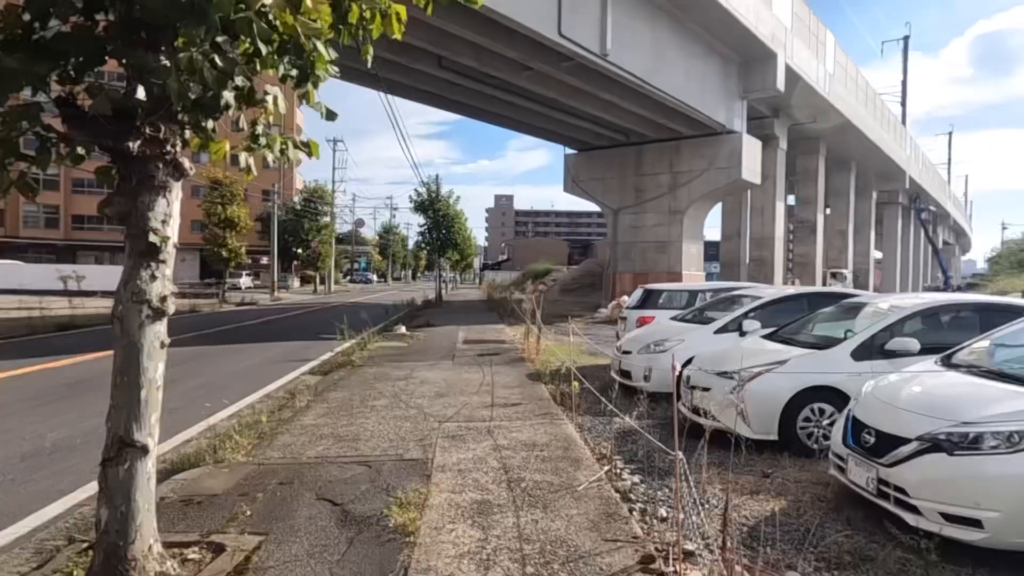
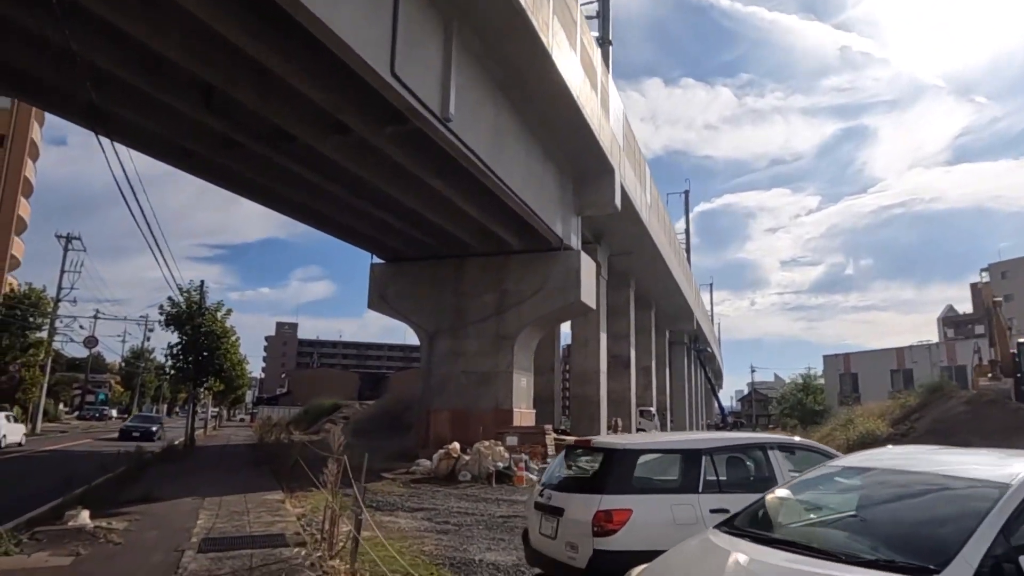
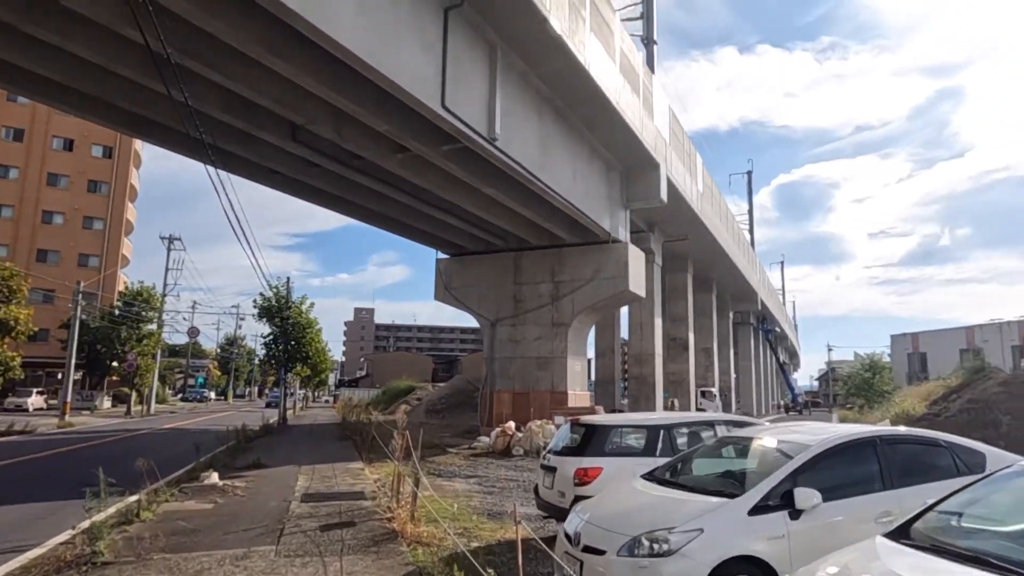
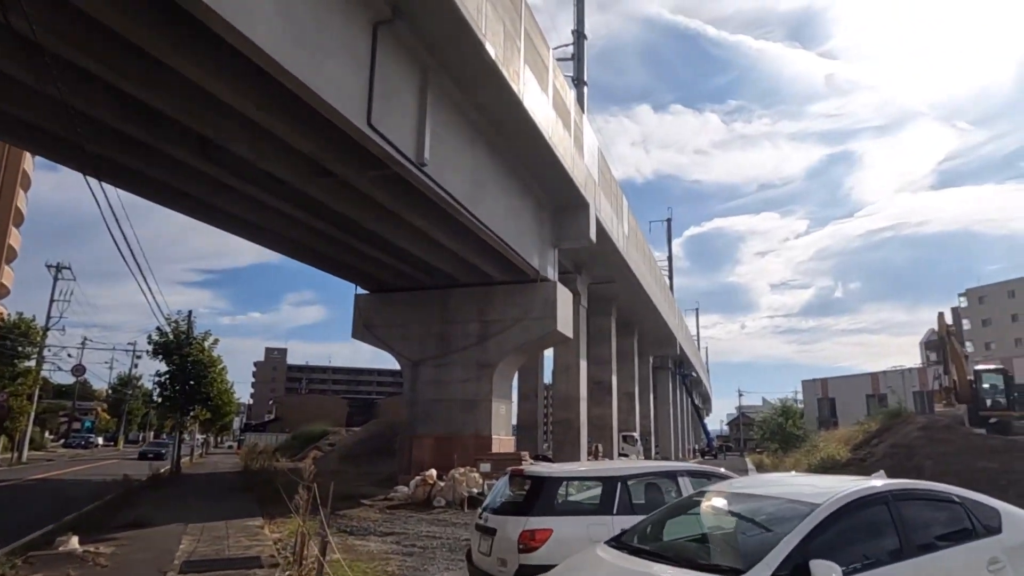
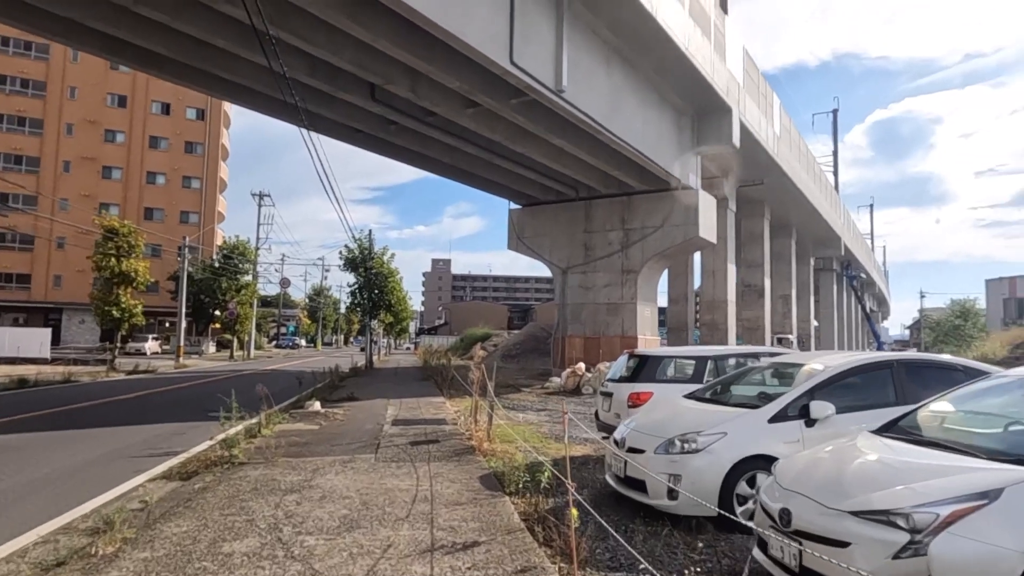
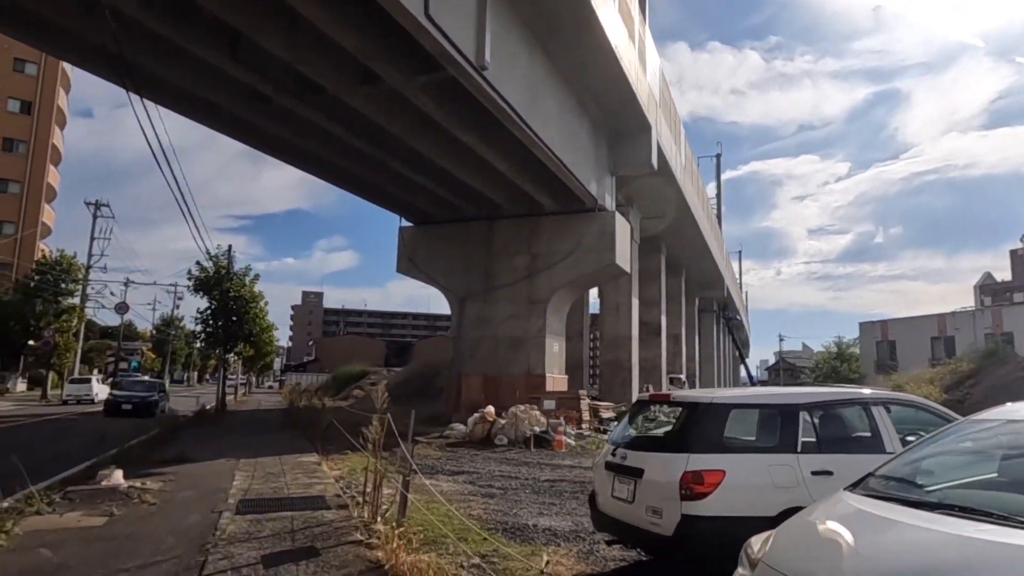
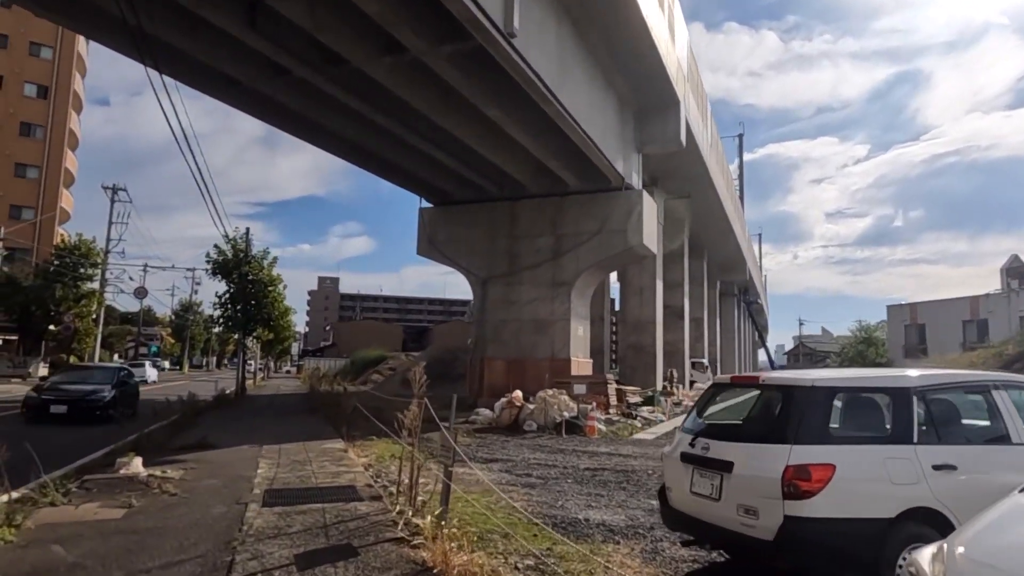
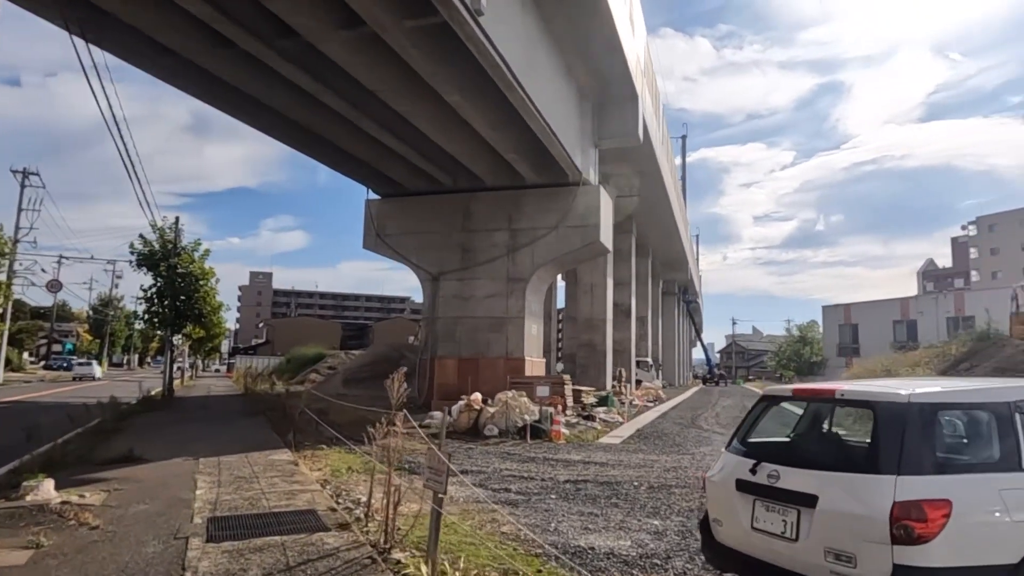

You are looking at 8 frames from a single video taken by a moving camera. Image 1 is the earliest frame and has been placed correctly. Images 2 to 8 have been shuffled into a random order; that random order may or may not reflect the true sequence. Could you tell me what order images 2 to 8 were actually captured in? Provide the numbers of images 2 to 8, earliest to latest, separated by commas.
5, 3, 4, 2, 6, 7, 8
